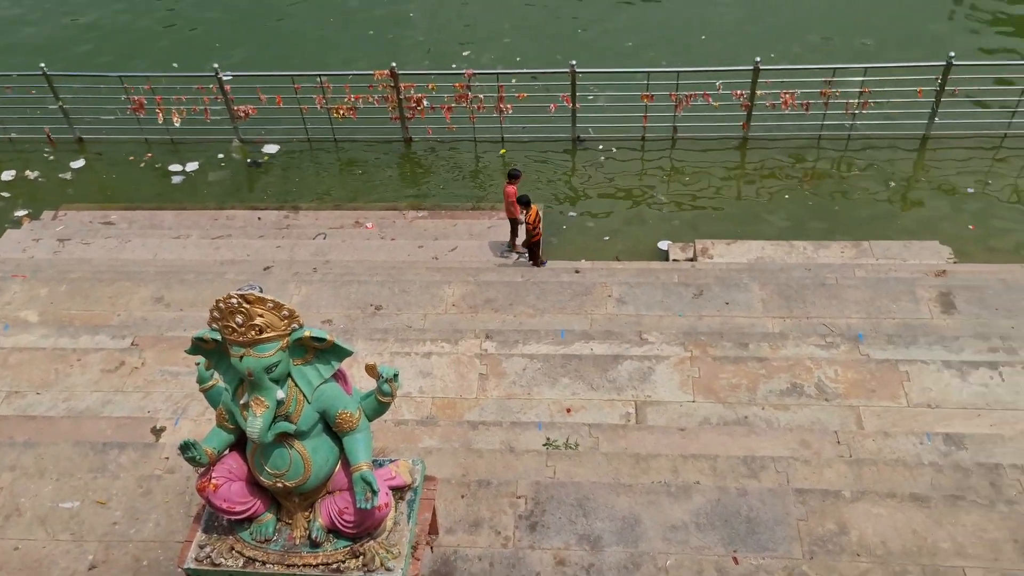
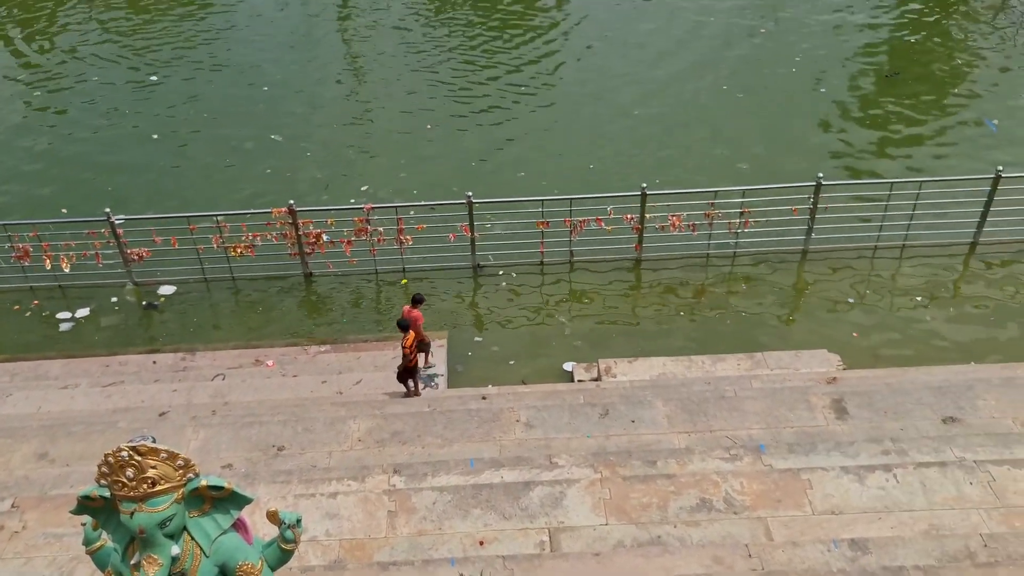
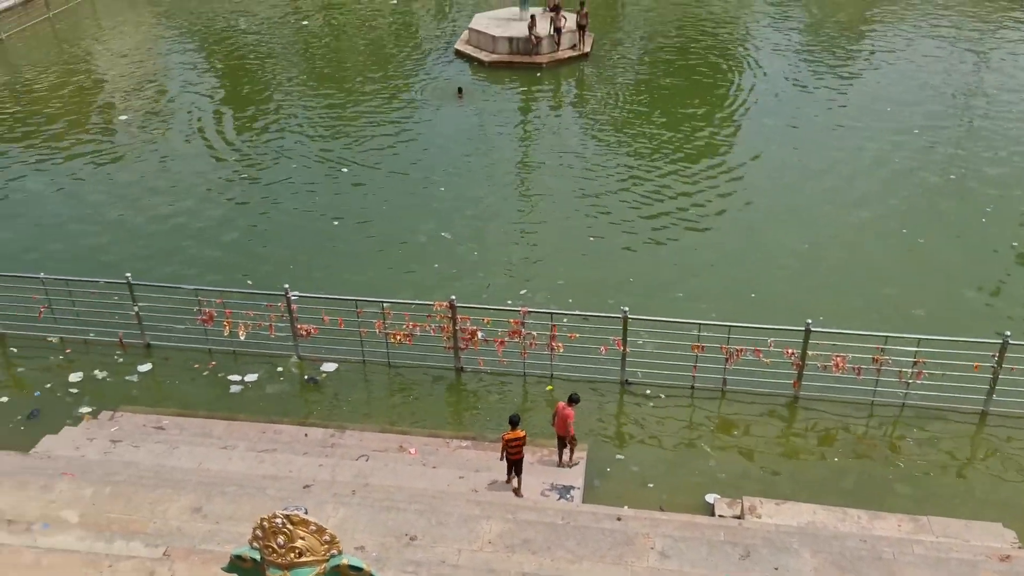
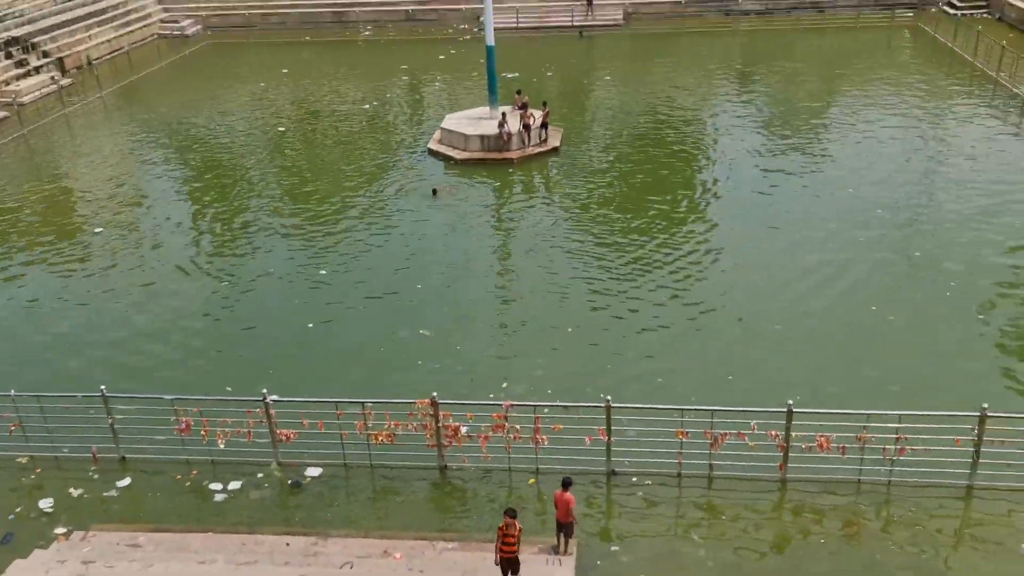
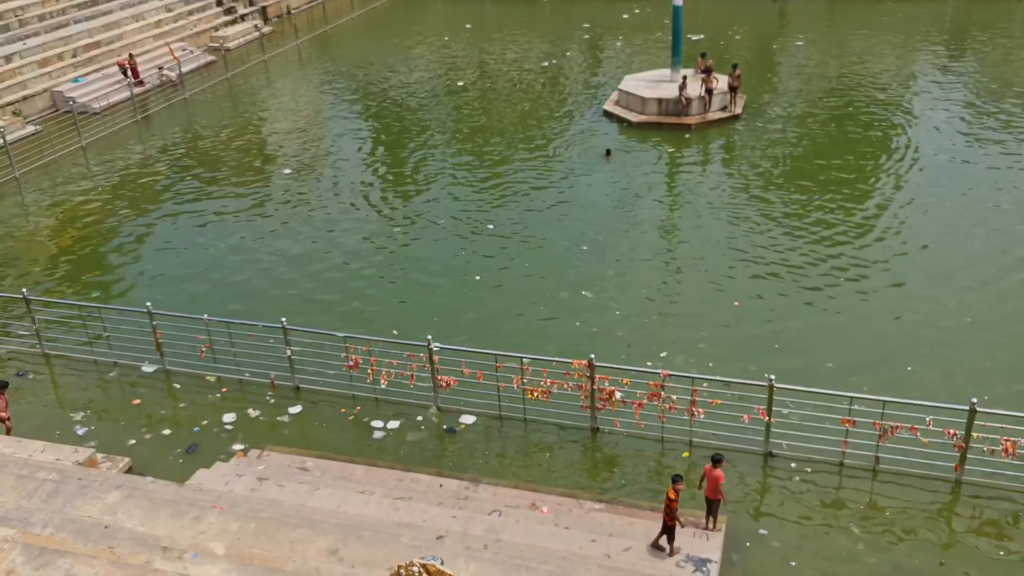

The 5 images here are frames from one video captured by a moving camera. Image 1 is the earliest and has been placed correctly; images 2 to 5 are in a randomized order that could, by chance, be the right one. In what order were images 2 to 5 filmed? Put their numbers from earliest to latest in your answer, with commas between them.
2, 3, 5, 4
